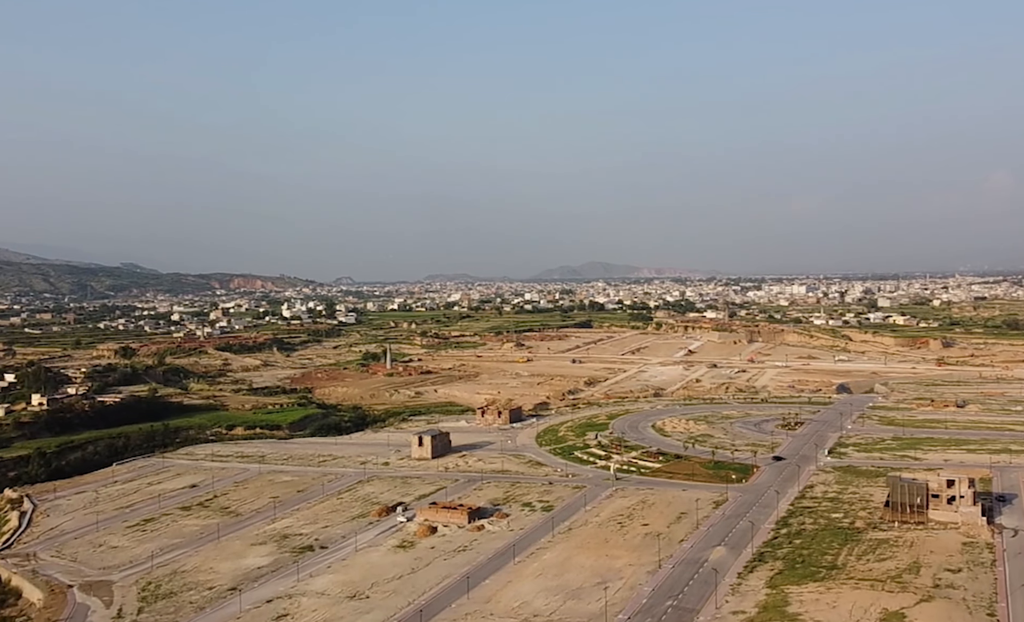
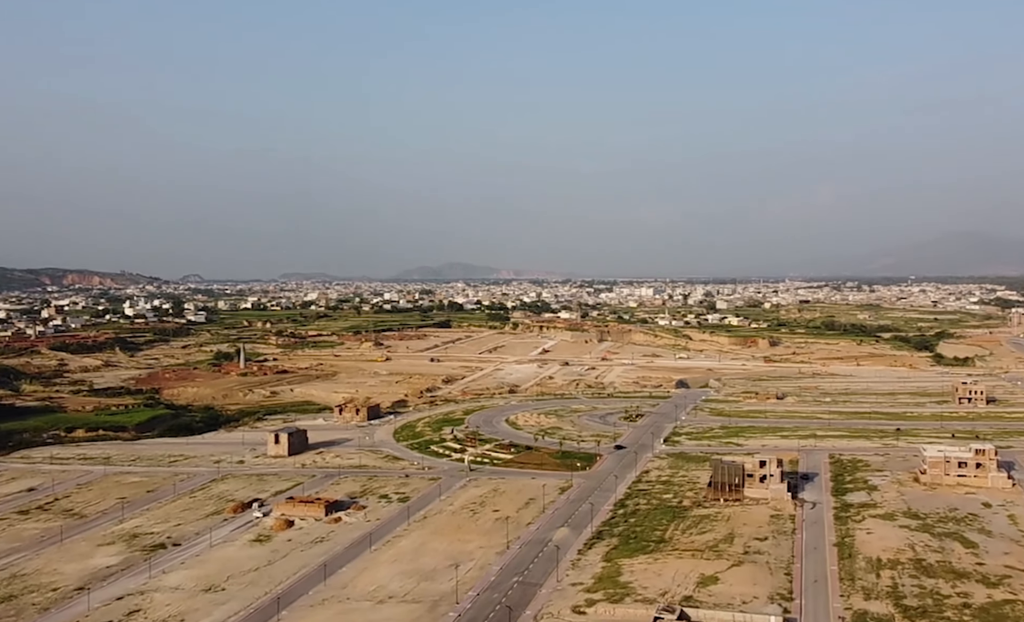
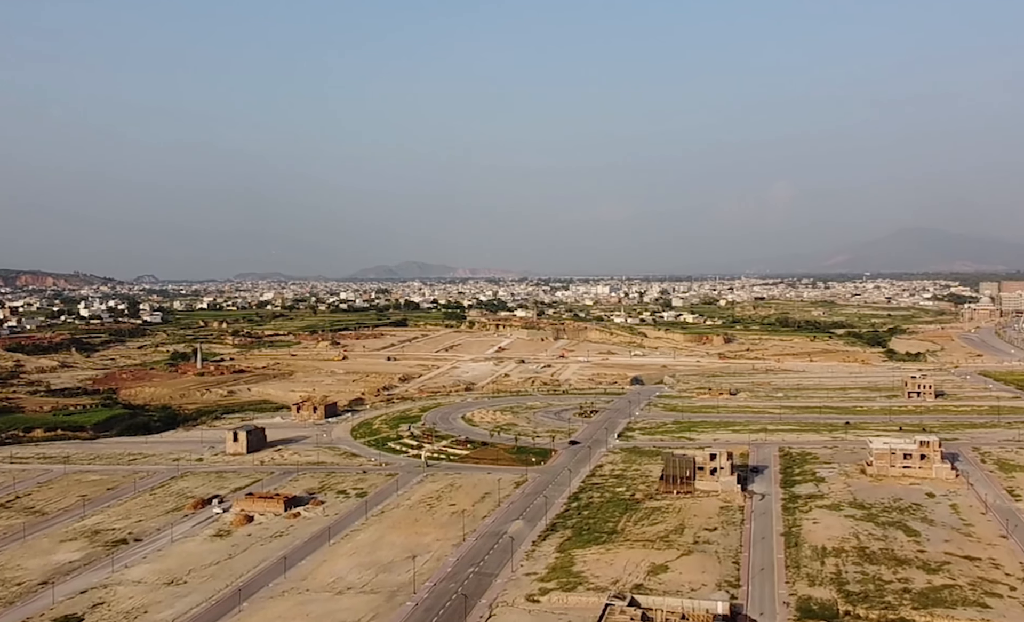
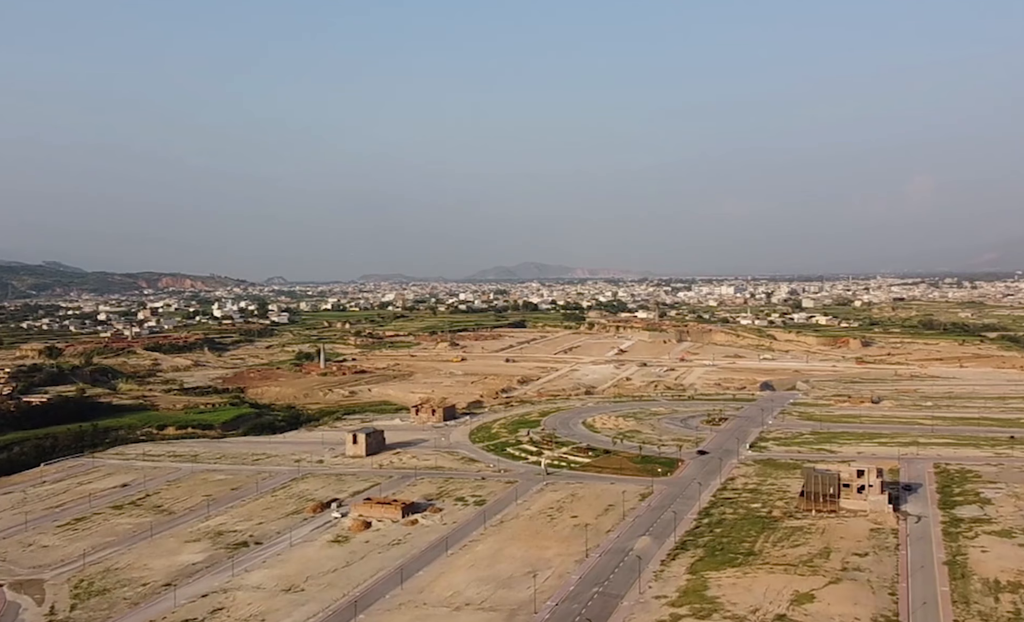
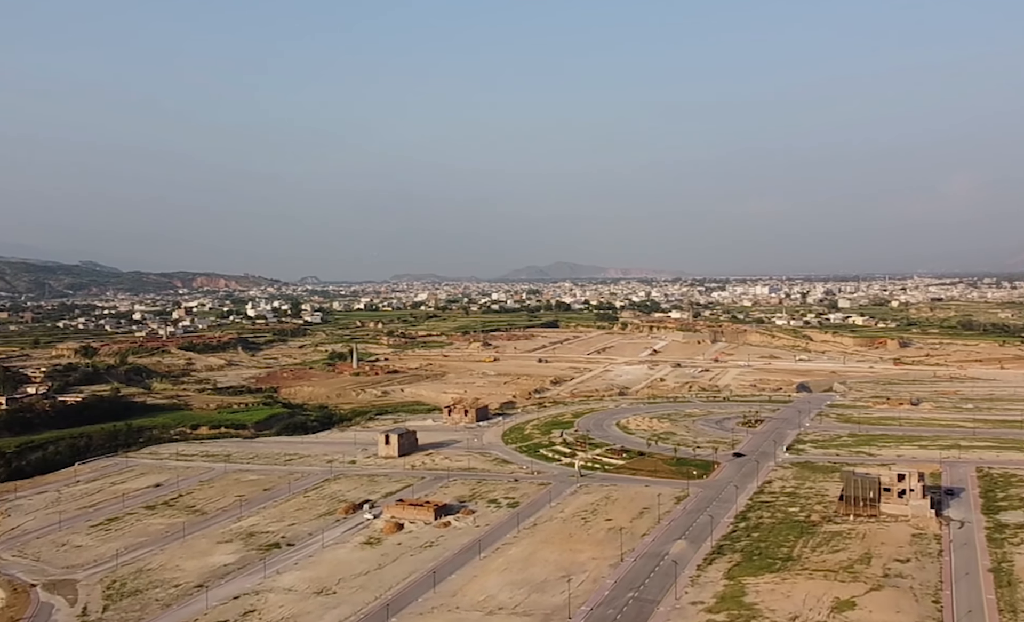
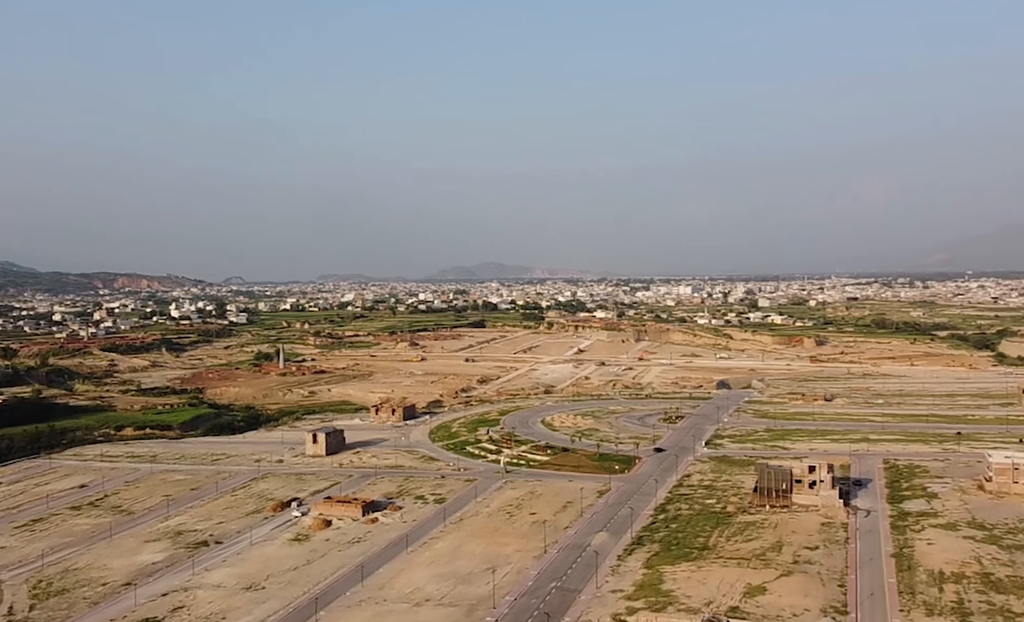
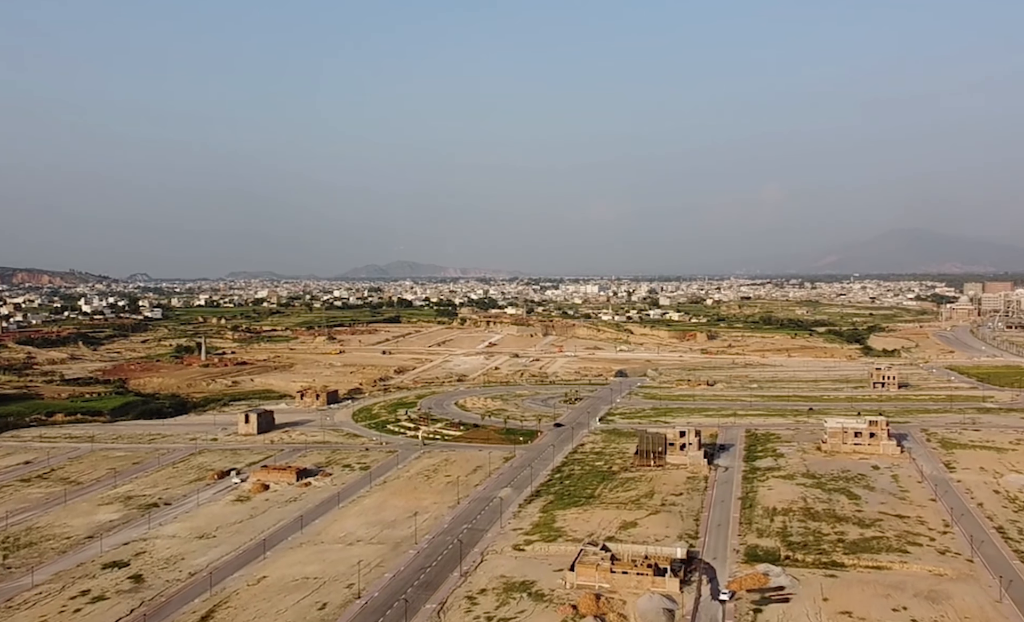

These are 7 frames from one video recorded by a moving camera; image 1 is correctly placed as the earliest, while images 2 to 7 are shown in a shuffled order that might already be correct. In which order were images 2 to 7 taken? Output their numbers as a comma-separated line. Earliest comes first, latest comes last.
5, 4, 6, 2, 3, 7
